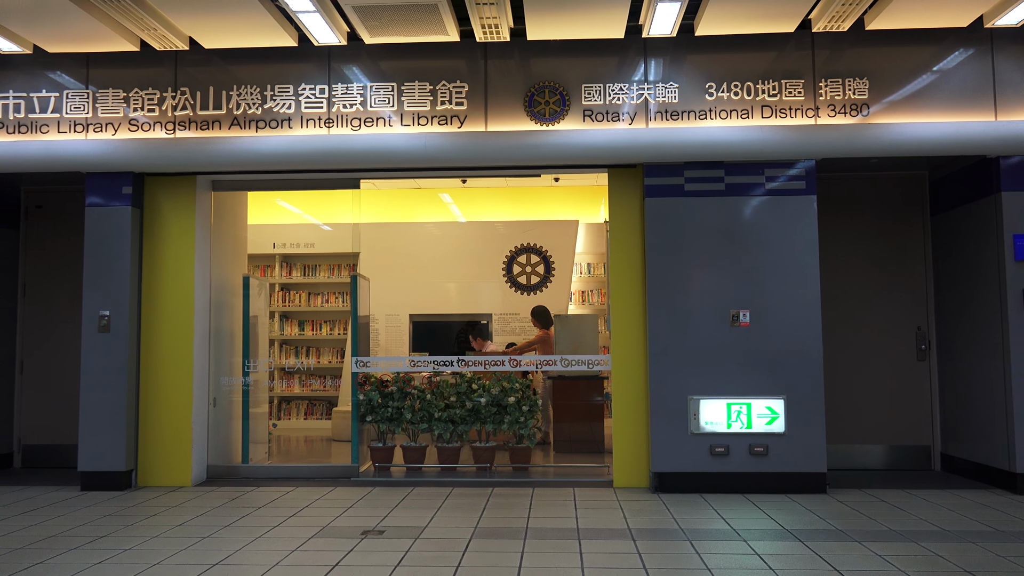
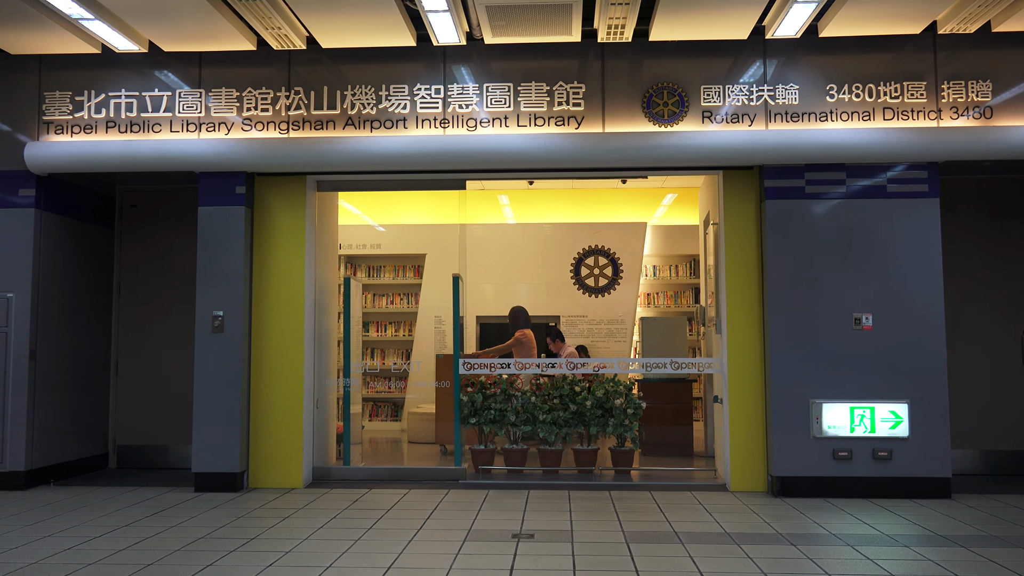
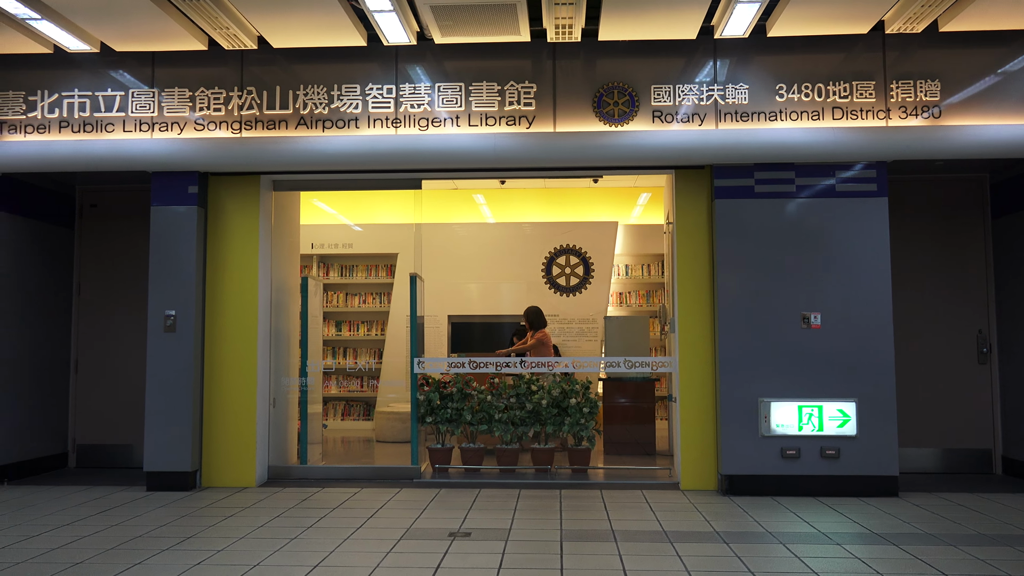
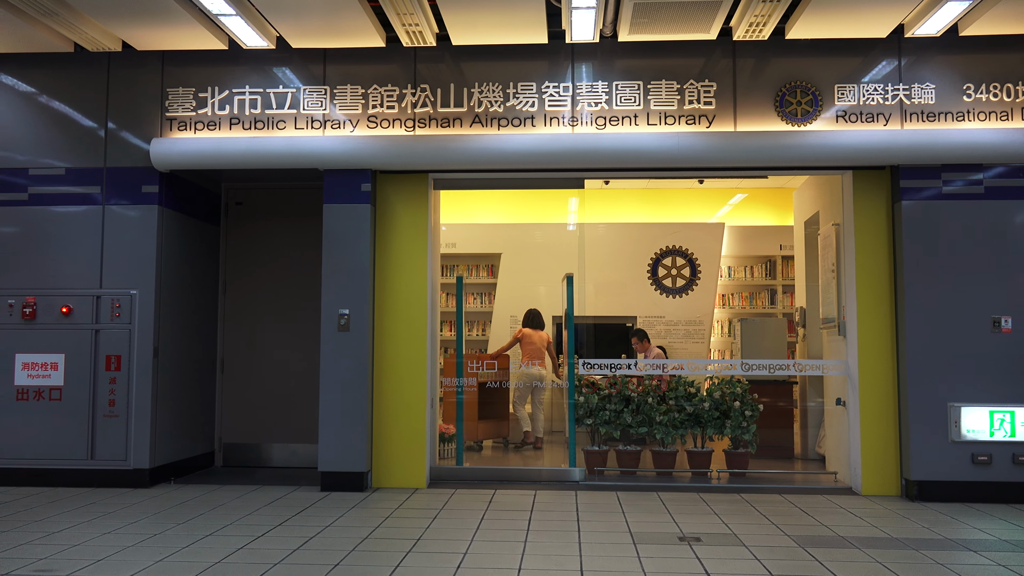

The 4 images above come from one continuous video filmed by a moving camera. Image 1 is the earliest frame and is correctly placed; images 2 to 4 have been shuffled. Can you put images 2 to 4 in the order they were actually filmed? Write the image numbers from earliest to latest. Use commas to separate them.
3, 2, 4
